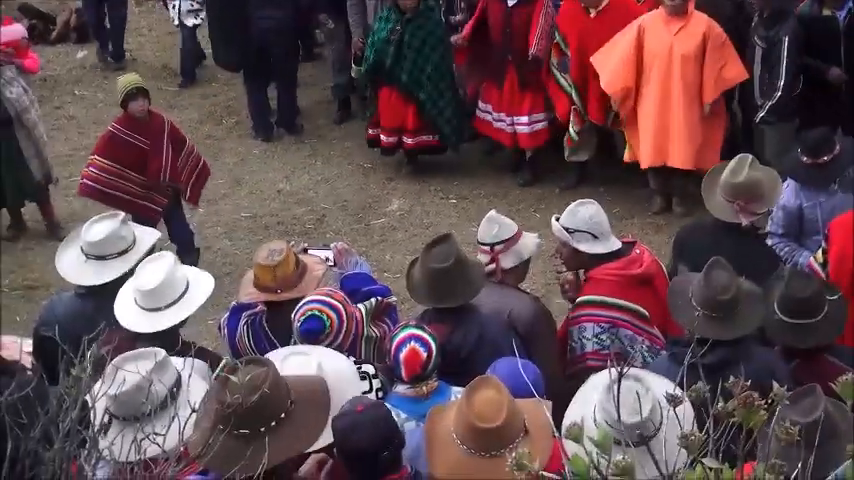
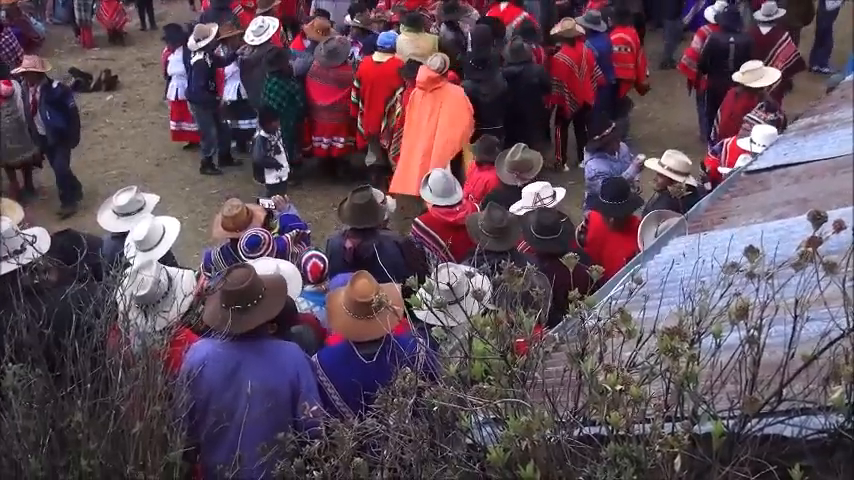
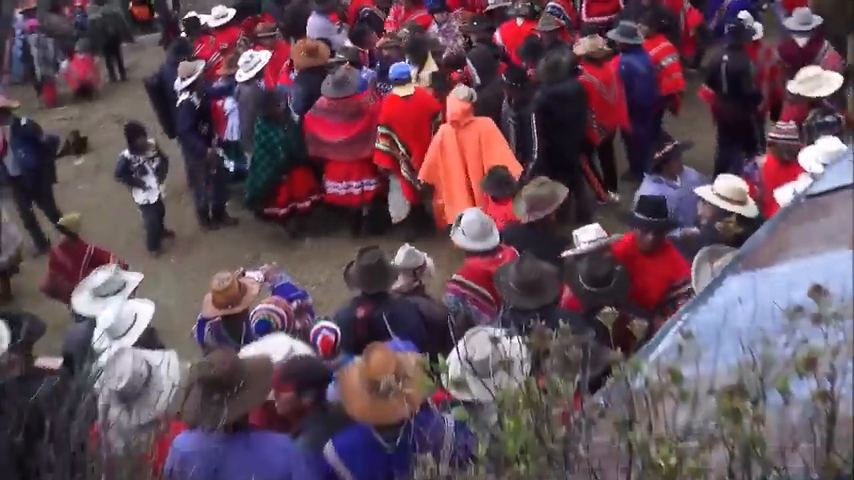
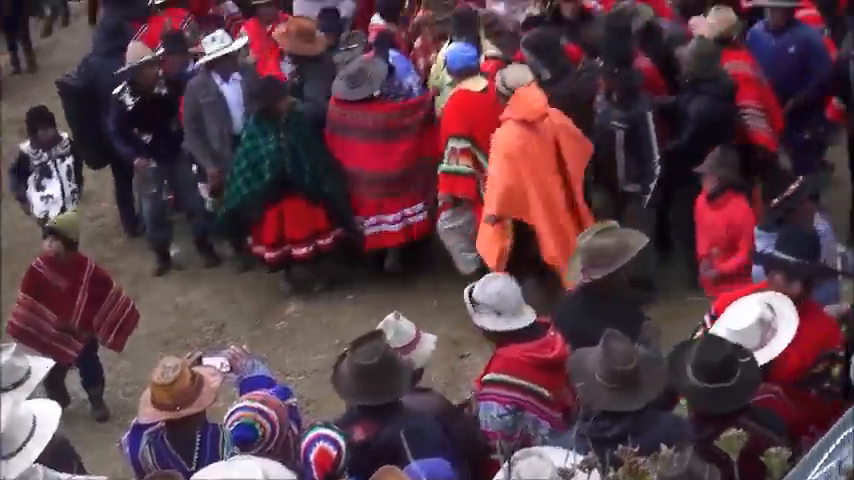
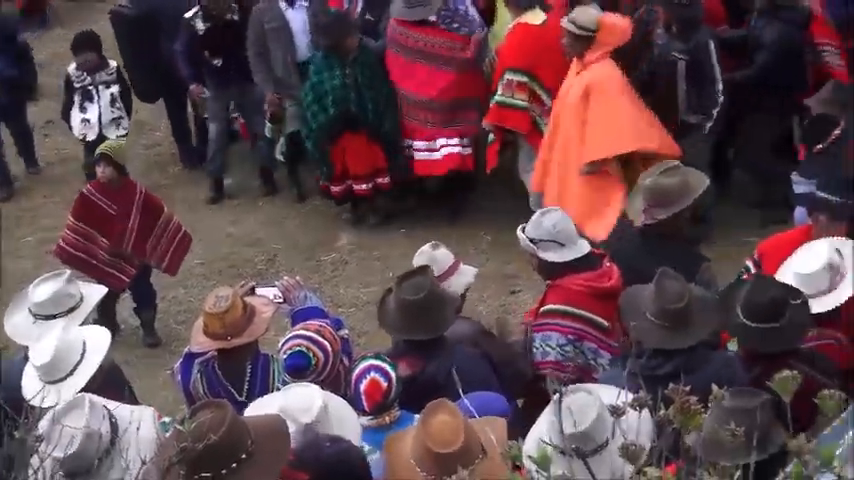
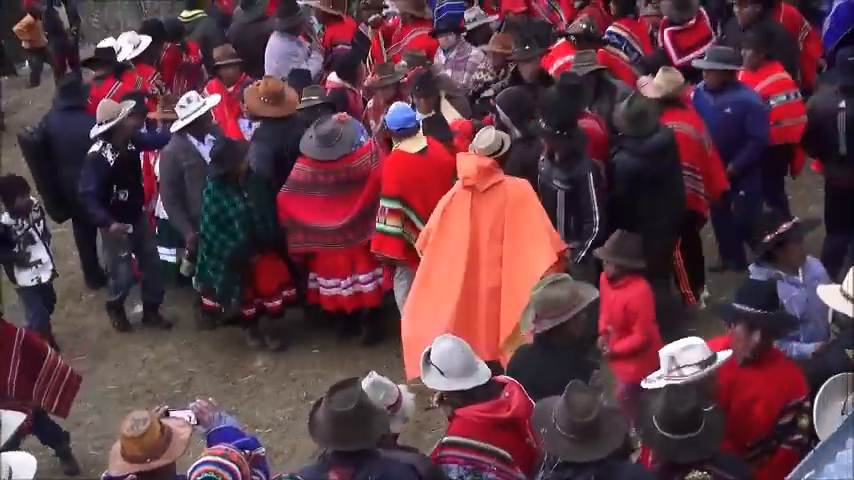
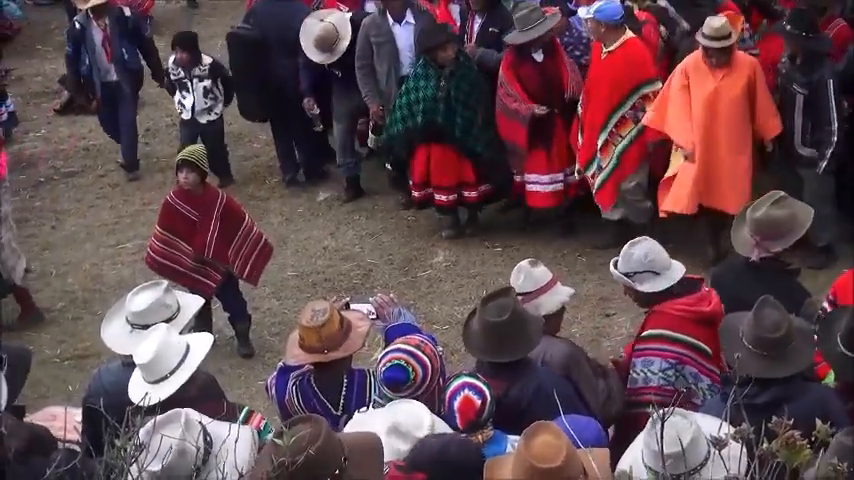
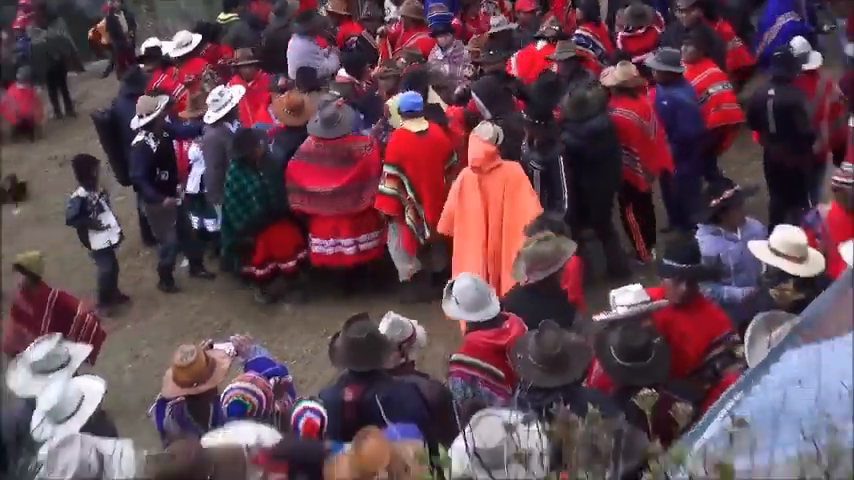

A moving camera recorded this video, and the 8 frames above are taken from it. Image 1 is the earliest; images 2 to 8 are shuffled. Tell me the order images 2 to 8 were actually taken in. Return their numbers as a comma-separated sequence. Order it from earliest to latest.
7, 5, 4, 6, 8, 3, 2
